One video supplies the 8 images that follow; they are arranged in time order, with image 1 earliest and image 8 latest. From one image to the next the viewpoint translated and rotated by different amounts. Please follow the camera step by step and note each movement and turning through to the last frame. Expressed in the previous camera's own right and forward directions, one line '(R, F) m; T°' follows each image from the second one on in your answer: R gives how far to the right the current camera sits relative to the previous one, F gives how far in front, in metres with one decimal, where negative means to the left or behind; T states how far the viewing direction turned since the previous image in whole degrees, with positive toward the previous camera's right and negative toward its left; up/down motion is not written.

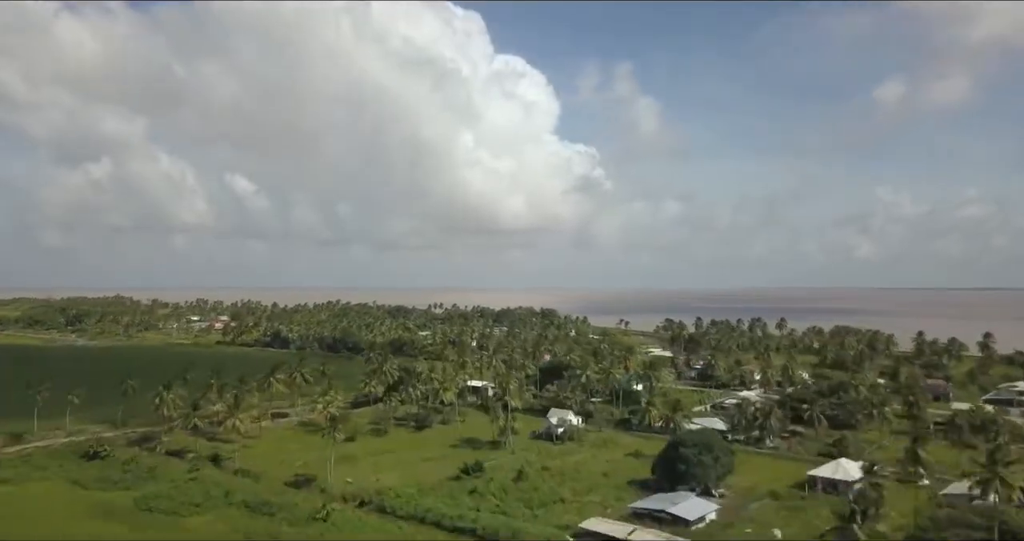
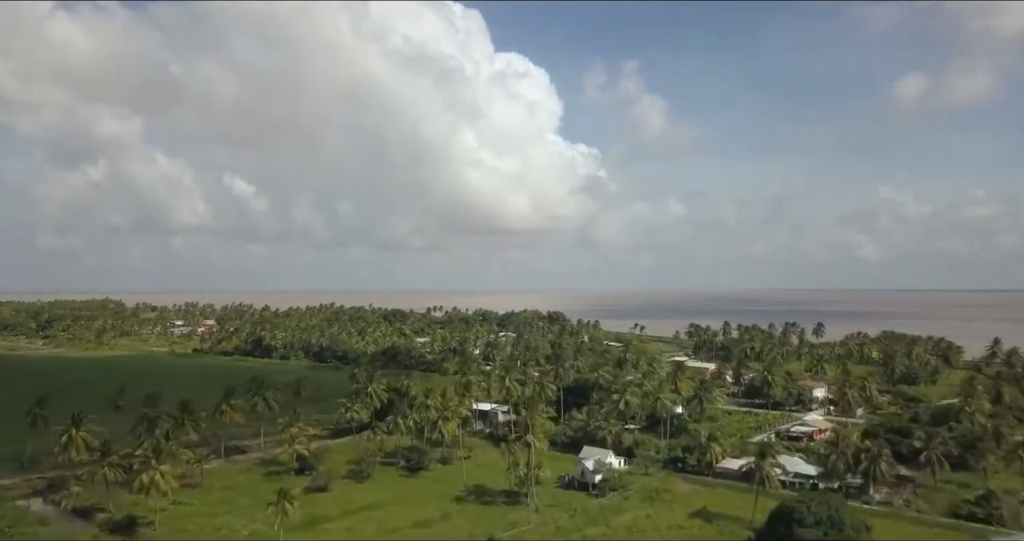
(-1.2, +13.4) m; 0°
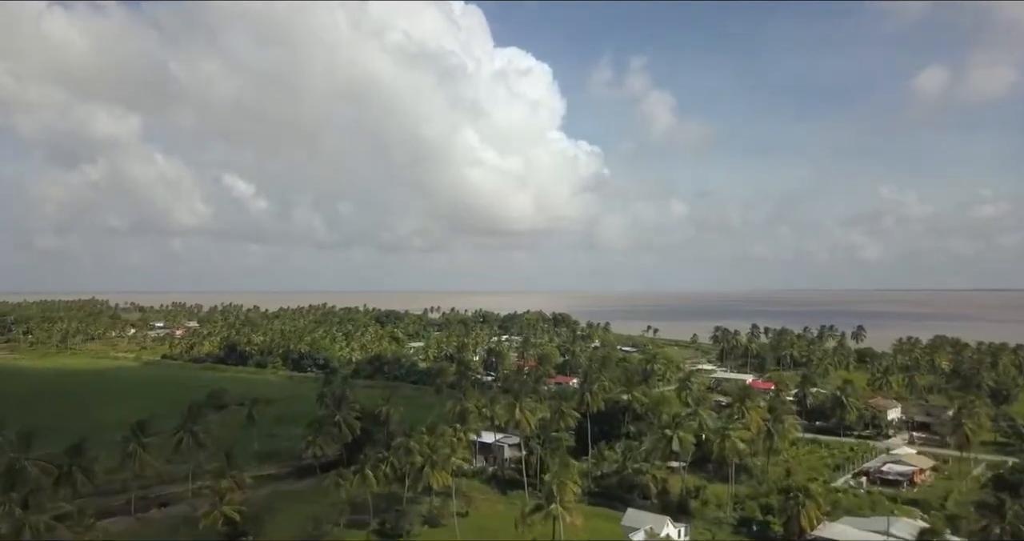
(-0.6, +13.0) m; 0°
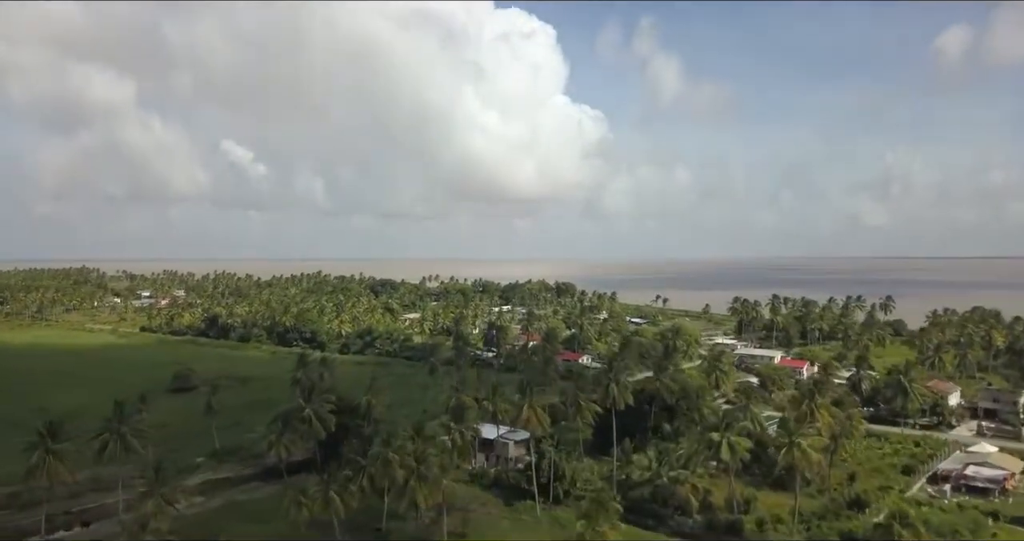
(-0.3, +8.1) m; 0°
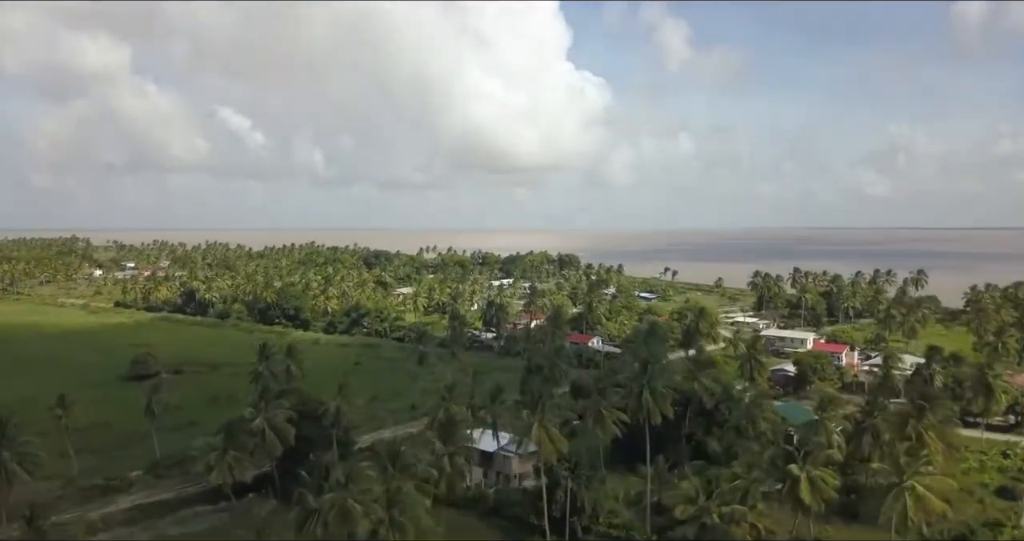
(-0.2, +7.8) m; 0°
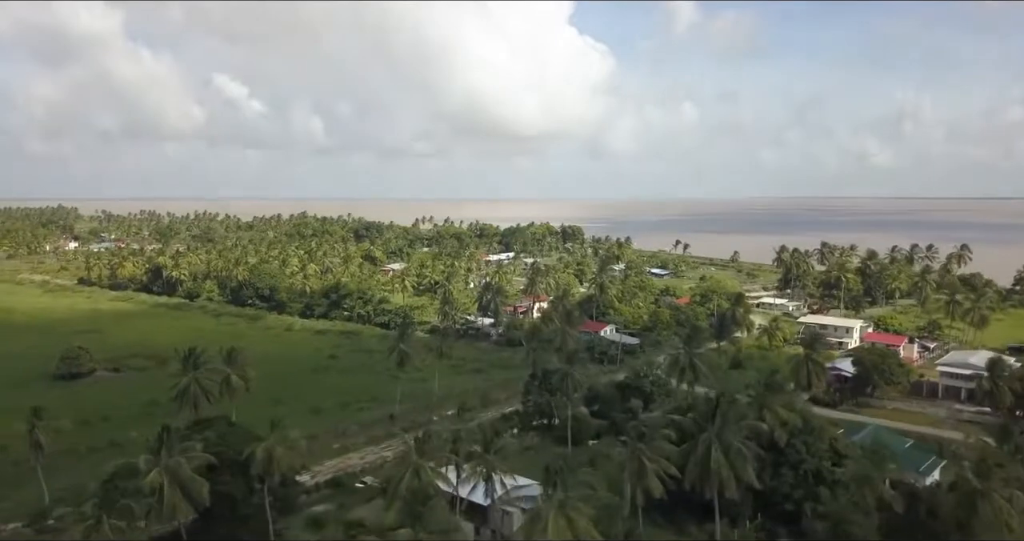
(0.0, +9.0) m; 0°
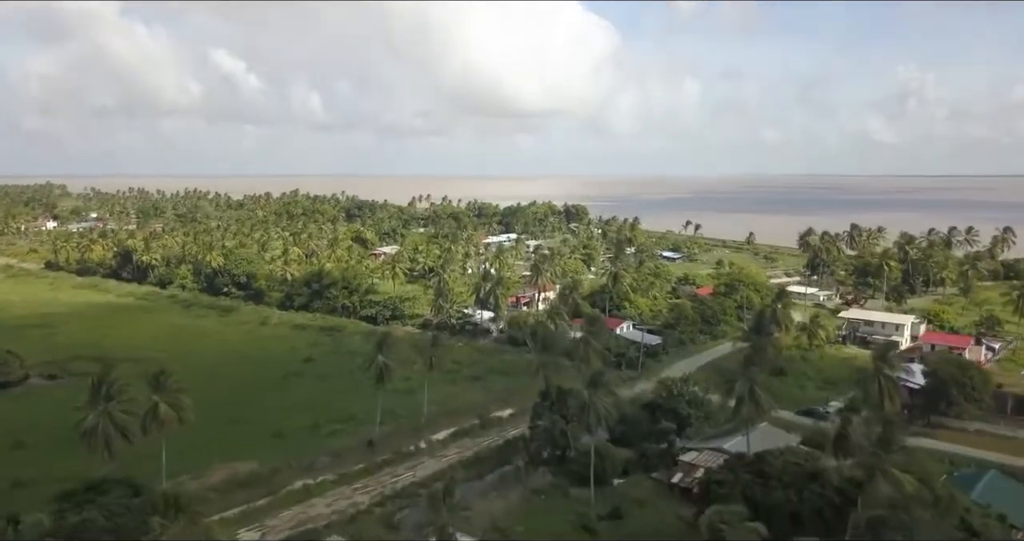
(-0.2, +7.1) m; 0°
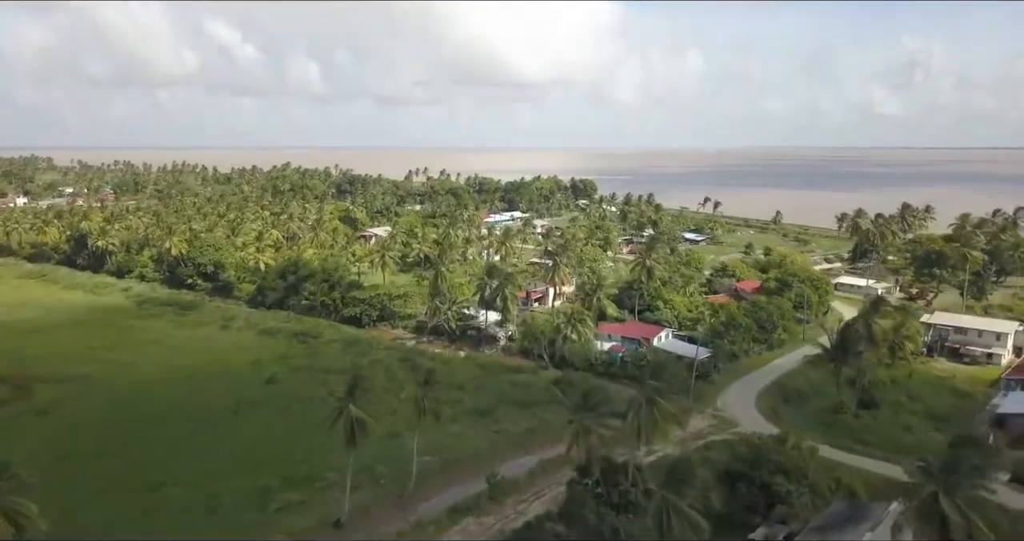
(-0.7, +9.3) m; 0°
